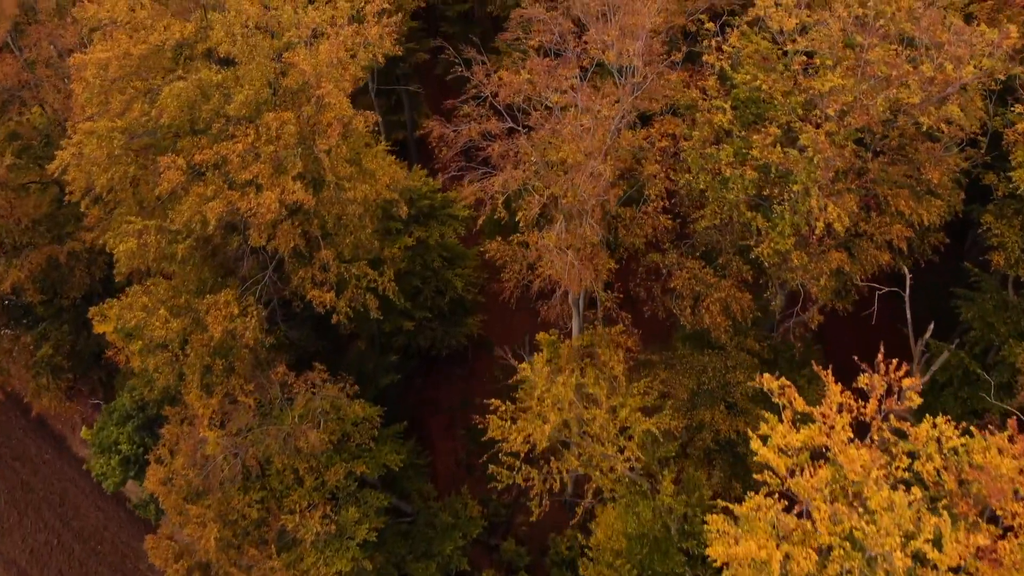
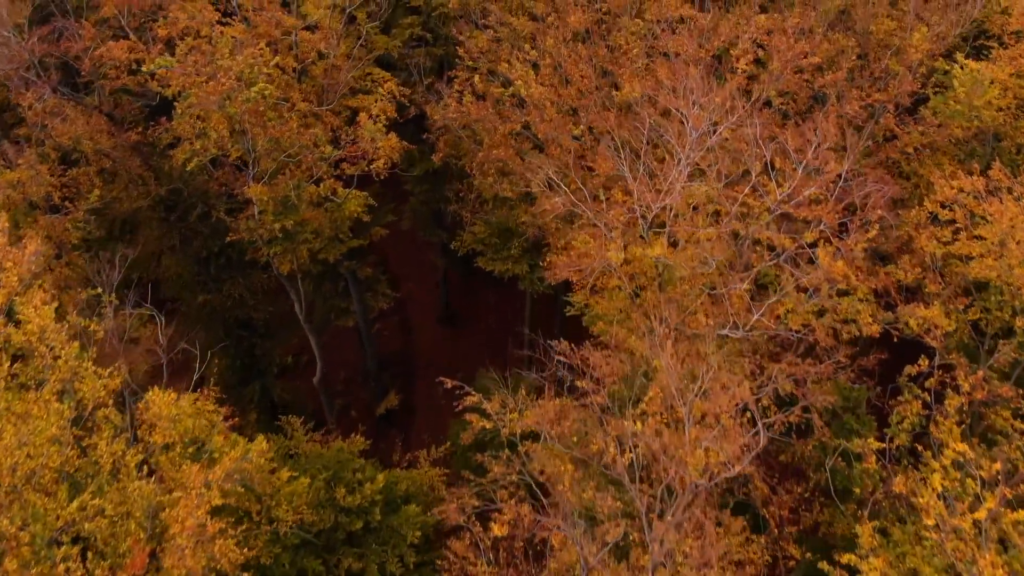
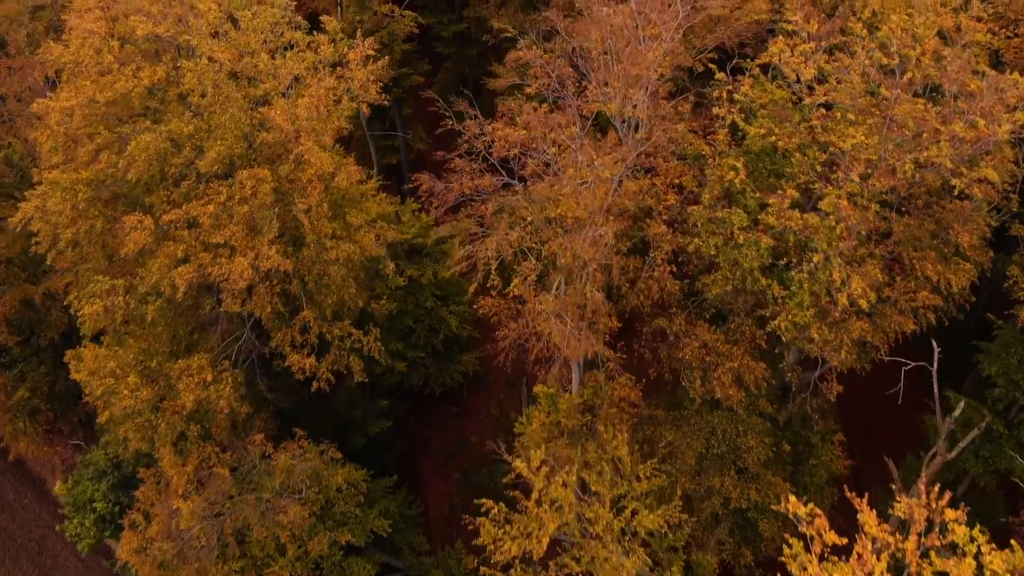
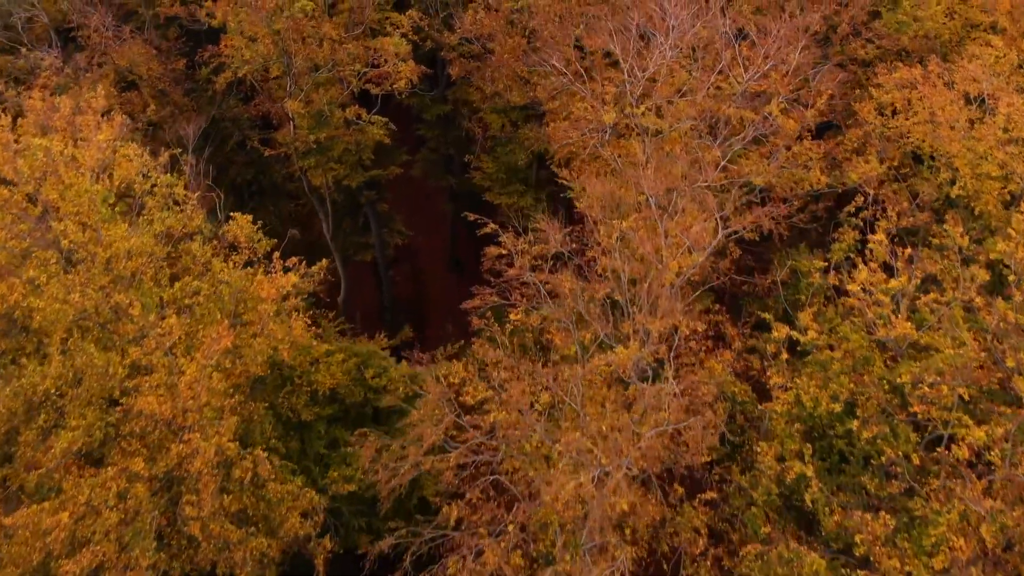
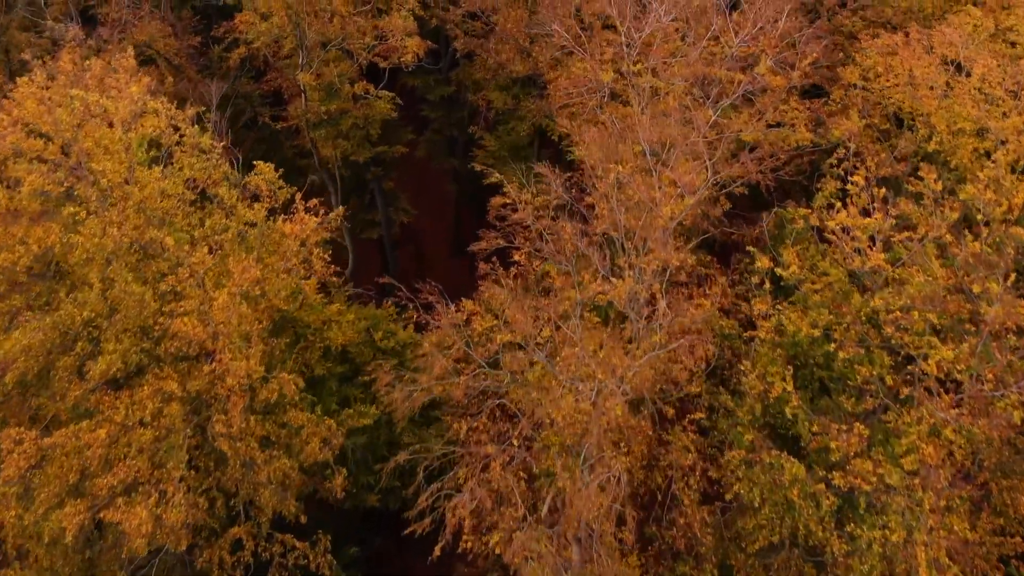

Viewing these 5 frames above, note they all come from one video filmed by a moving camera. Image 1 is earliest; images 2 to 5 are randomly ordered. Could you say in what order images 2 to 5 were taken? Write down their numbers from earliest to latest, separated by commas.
3, 5, 4, 2
